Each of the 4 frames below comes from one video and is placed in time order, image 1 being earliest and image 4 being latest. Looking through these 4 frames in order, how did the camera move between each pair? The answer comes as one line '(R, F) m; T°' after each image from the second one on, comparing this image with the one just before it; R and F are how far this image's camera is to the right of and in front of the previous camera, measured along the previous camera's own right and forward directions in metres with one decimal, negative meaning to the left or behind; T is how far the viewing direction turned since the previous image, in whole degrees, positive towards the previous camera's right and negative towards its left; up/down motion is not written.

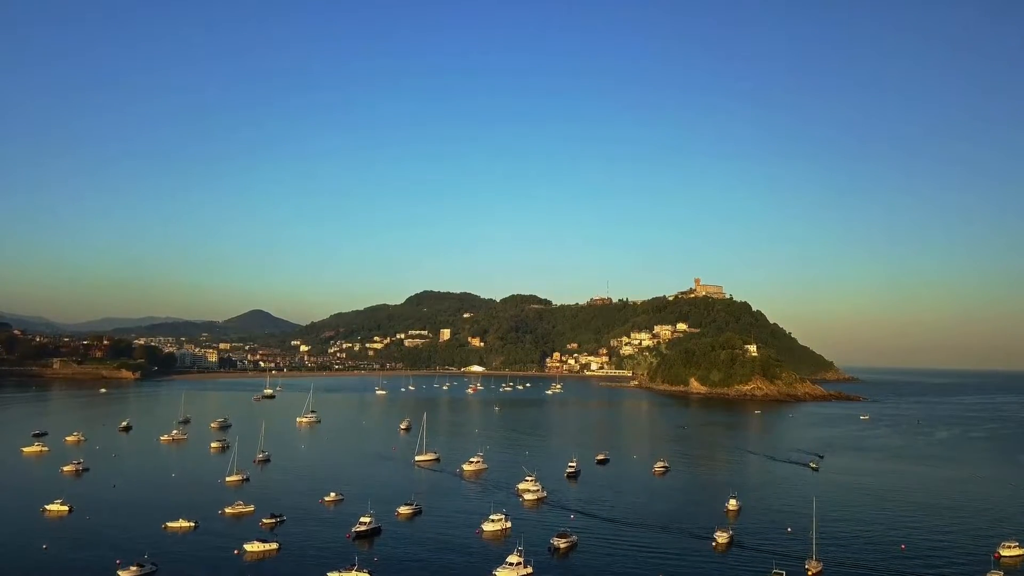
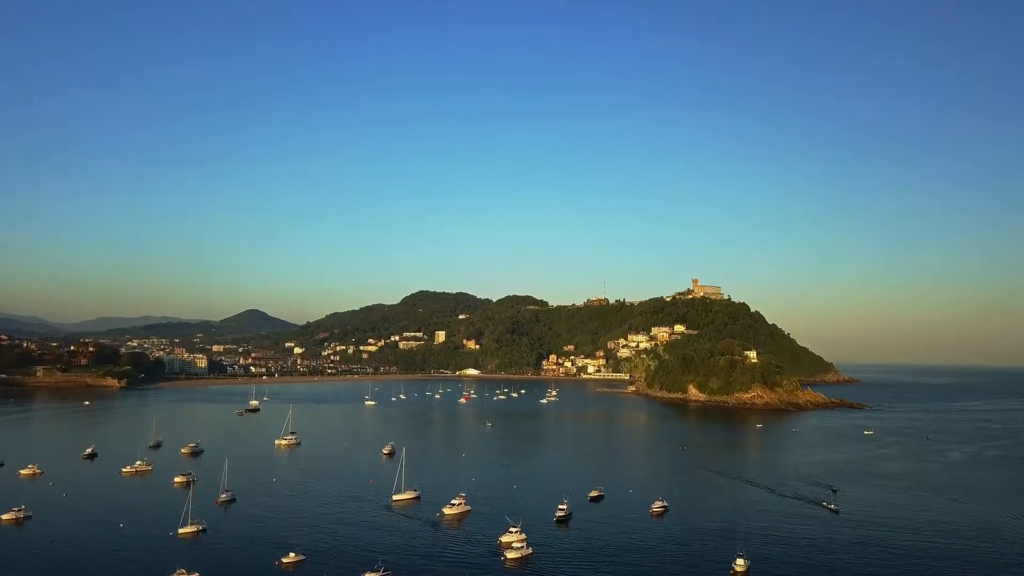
(+0.3, +1.7) m; 0°
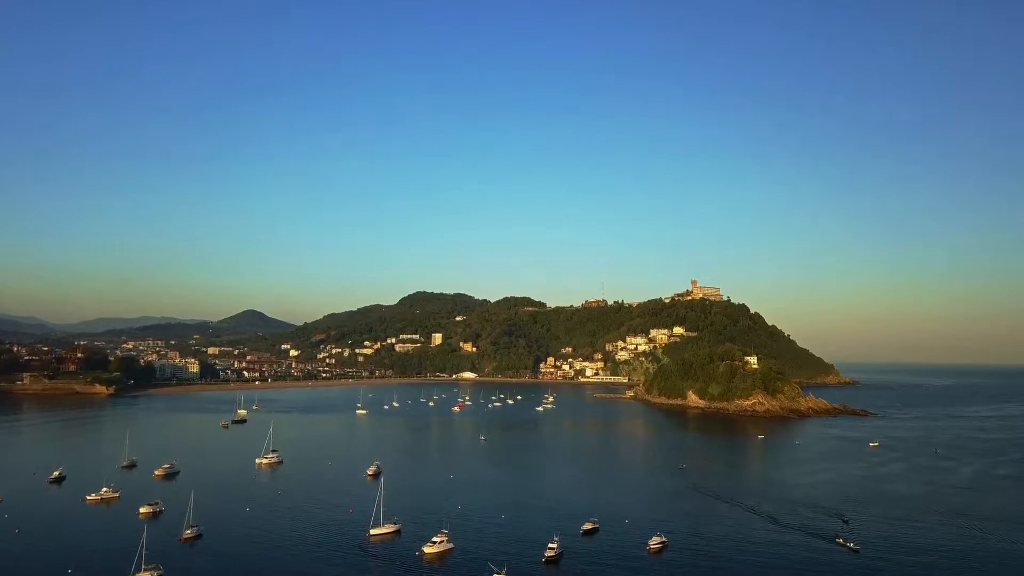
(+0.3, +1.4) m; 0°
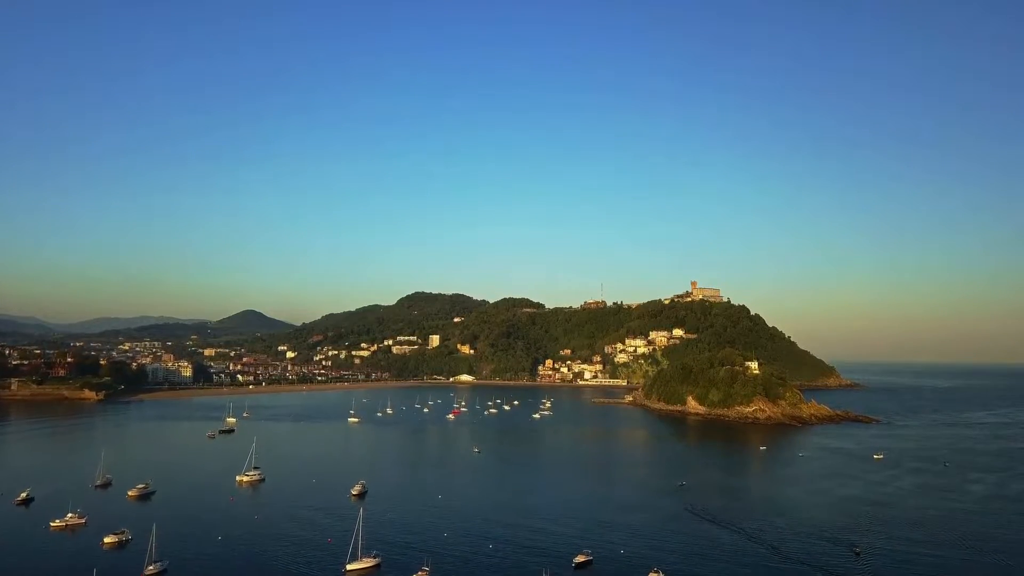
(+0.3, +1.2) m; 0°
